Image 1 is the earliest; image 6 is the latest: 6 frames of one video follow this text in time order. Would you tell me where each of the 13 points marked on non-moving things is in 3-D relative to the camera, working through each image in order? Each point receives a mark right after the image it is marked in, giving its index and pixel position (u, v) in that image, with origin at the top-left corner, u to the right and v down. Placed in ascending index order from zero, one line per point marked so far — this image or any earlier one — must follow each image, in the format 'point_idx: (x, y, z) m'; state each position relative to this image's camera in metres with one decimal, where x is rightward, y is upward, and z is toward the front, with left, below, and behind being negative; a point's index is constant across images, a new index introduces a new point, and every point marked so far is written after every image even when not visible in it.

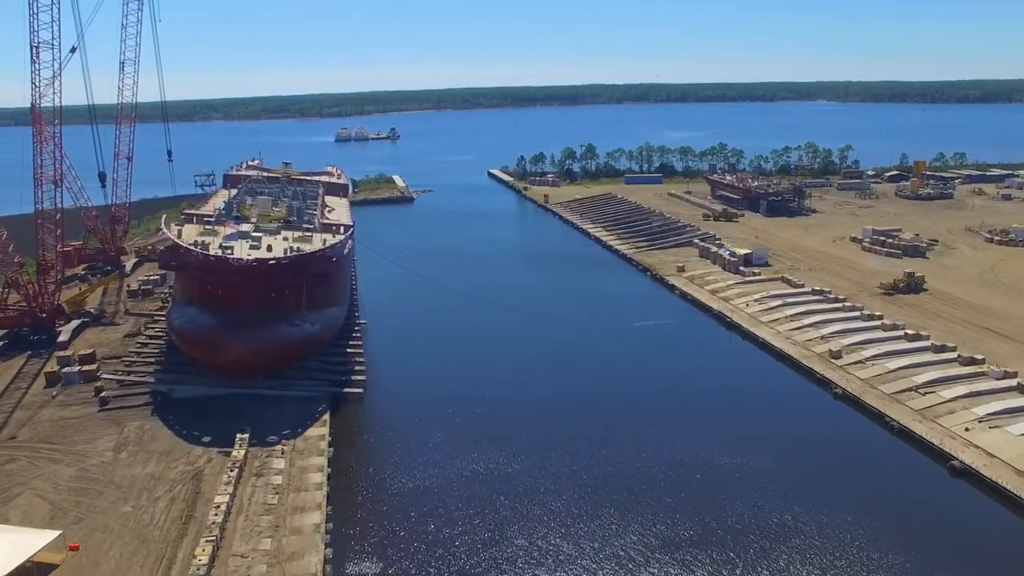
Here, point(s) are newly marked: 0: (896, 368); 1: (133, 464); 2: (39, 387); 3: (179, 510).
0: (+8.3, -1.7, +15.8) m
1: (-6.7, -3.1, +12.9) m
2: (-10.5, -2.2, +16.2) m
3: (-5.3, -3.5, +11.5) m
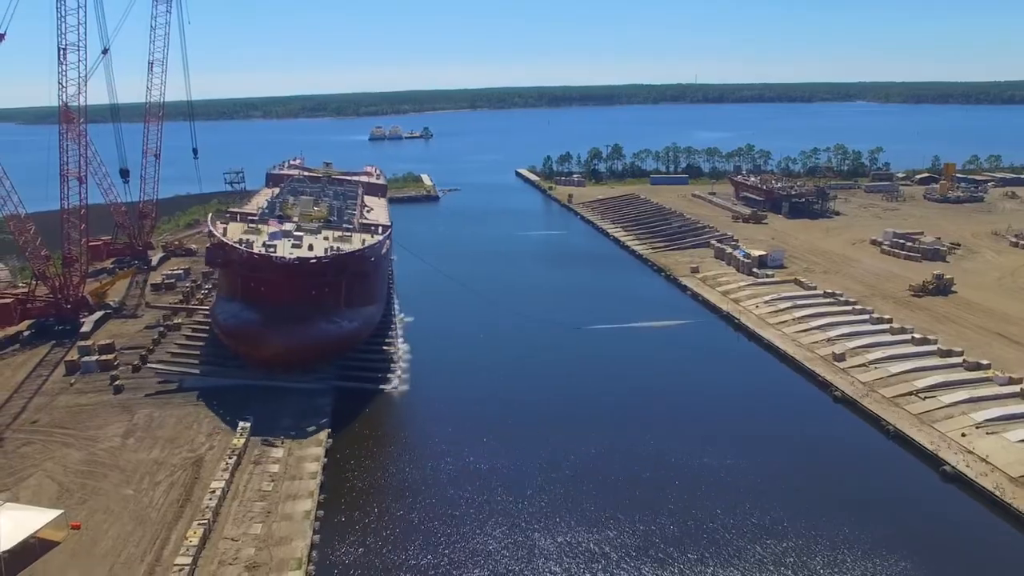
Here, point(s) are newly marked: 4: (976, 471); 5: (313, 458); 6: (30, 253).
0: (+8.3, -1.8, +15.6) m
1: (-6.9, -3.0, +13.4) m
2: (-10.5, -2.0, +16.9) m
3: (-5.5, -3.4, +12.0) m
4: (+7.7, -3.1, +12.1) m
5: (-3.6, -3.1, +13.3) m
6: (-13.0, +0.9, +19.7) m
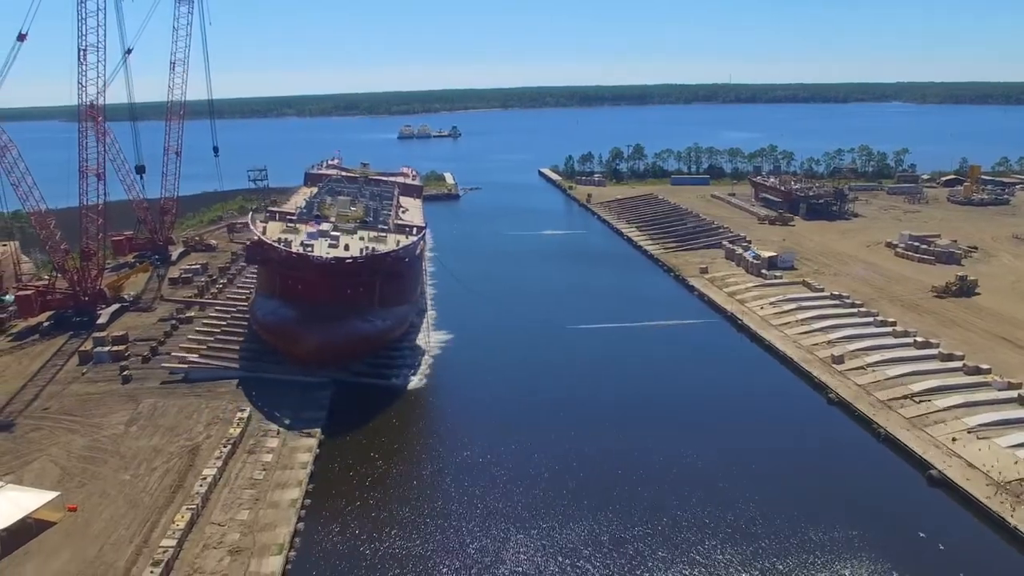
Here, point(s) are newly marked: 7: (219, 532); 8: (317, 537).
0: (+8.2, -1.9, +15.5) m
1: (-7.1, -2.8, +13.9) m
2: (-10.6, -1.8, +17.5) m
3: (-5.8, -3.3, +12.4) m
4: (+7.4, -3.1, +12.0) m
5: (-3.9, -3.0, +13.7) m
6: (-12.9, +1.1, +20.4) m
7: (-4.5, -3.7, +11.1) m
8: (-3.0, -3.9, +11.4) m
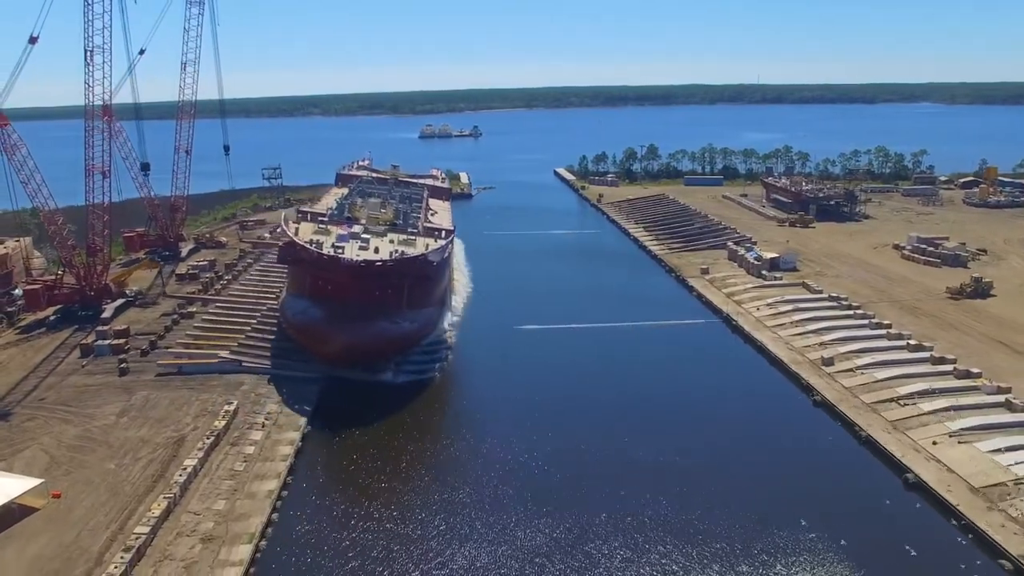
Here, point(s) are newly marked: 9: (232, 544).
0: (+7.8, -1.9, +15.3) m
1: (-7.5, -2.7, +14.3) m
2: (-10.8, -1.7, +18.0) m
3: (-6.3, -3.2, +12.7) m
4: (+6.9, -3.1, +11.8) m
5: (-4.3, -2.9, +13.9) m
6: (-13.1, +1.3, +21.0) m
7: (-5.0, -3.6, +11.4) m
8: (-3.5, -3.8, +11.6) m
9: (-4.2, -3.8, +11.0) m
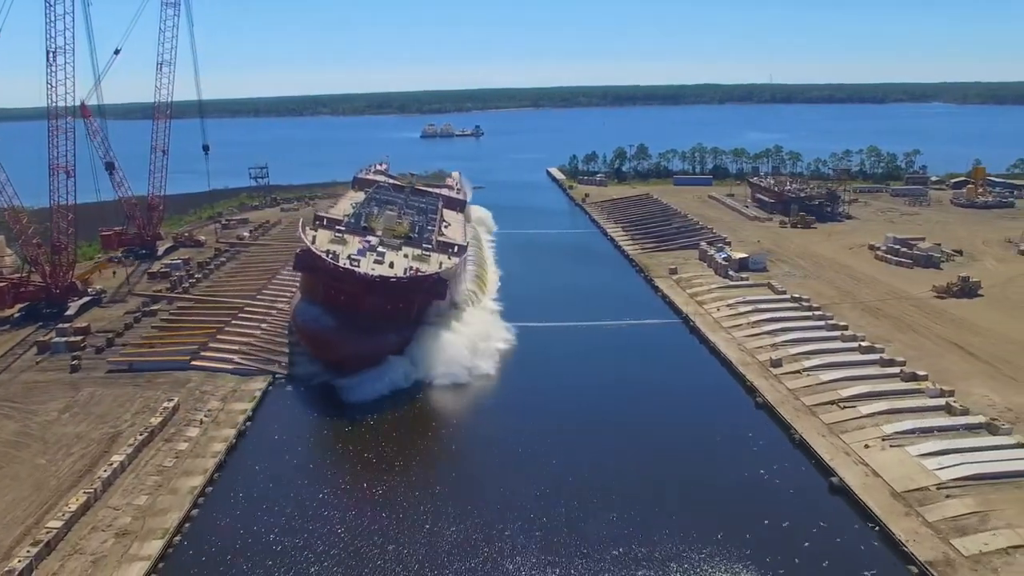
0: (+6.6, -1.9, +15.1) m
1: (-8.8, -2.7, +14.4) m
2: (-12.0, -1.6, +18.2) m
3: (-7.5, -3.1, +12.8) m
4: (+5.6, -3.1, +11.6) m
5: (-5.6, -2.9, +14.0) m
6: (-14.2, +1.4, +21.2) m
7: (-6.3, -3.6, +11.4) m
8: (-4.9, -3.8, +11.6) m
9: (-5.5, -3.8, +11.0) m
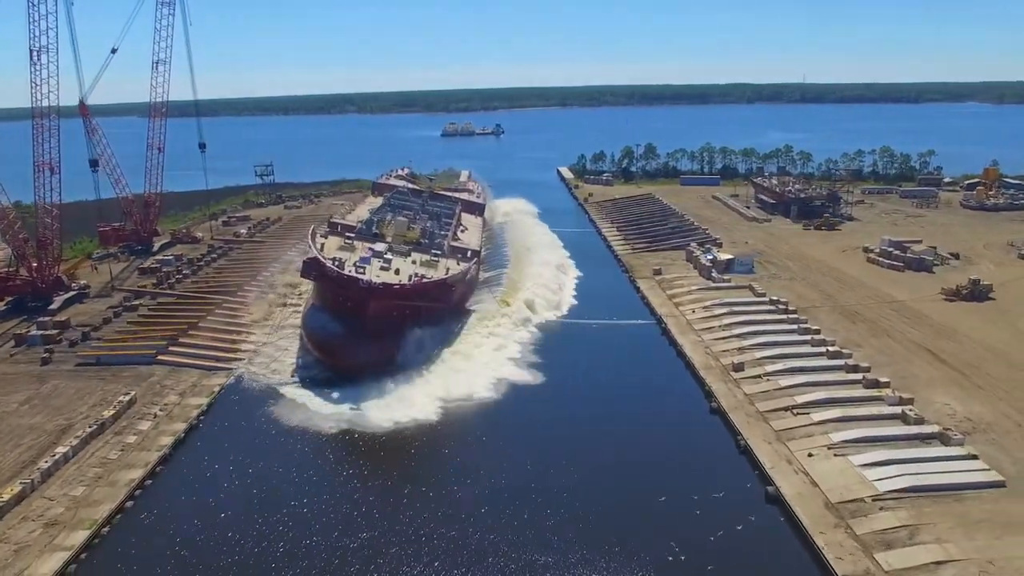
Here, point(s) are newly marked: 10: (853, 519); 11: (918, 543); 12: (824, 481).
0: (+5.6, -2.0, +14.7) m
1: (-9.8, -2.6, +14.7) m
2: (-12.8, -1.5, +18.6) m
3: (-8.6, -3.0, +13.0) m
4: (+4.4, -3.2, +11.3) m
5: (-6.6, -2.8, +14.1) m
6: (-14.8, +1.6, +21.7) m
7: (-7.5, -3.5, +11.6) m
8: (-6.0, -3.7, +11.7) m
9: (-6.7, -3.7, +11.1) m
10: (+4.9, -3.3, +10.5) m
11: (+5.5, -3.4, +9.8) m
12: (+5.0, -3.0, +11.5) m
